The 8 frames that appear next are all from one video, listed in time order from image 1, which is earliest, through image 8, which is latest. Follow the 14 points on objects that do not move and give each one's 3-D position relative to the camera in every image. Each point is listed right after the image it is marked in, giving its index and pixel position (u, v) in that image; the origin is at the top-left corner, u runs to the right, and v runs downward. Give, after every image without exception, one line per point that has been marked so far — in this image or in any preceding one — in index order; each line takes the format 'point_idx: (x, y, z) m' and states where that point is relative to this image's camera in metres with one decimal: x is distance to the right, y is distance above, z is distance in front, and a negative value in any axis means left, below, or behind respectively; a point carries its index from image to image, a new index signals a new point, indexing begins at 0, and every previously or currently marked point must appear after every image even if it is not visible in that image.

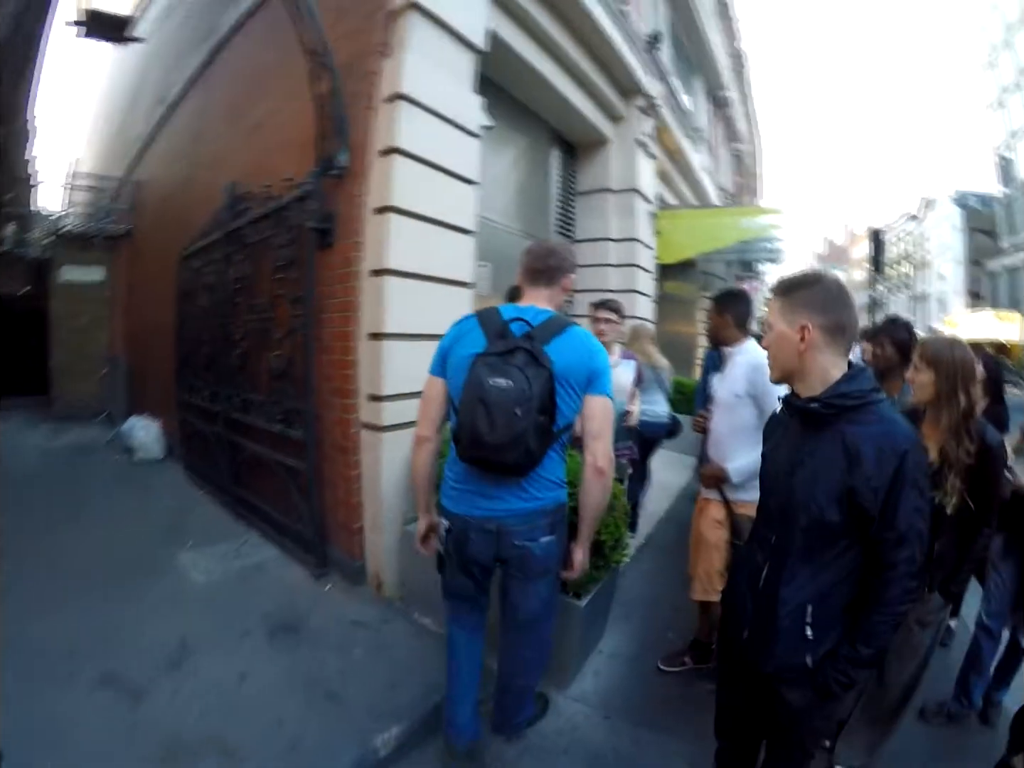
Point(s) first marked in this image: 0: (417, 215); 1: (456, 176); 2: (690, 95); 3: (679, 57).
0: (-0.9, +1.5, +5.5) m
1: (-0.6, +2.0, +5.9) m
2: (+5.1, +7.9, +17.6) m
3: (+4.4, +8.3, +16.4) m
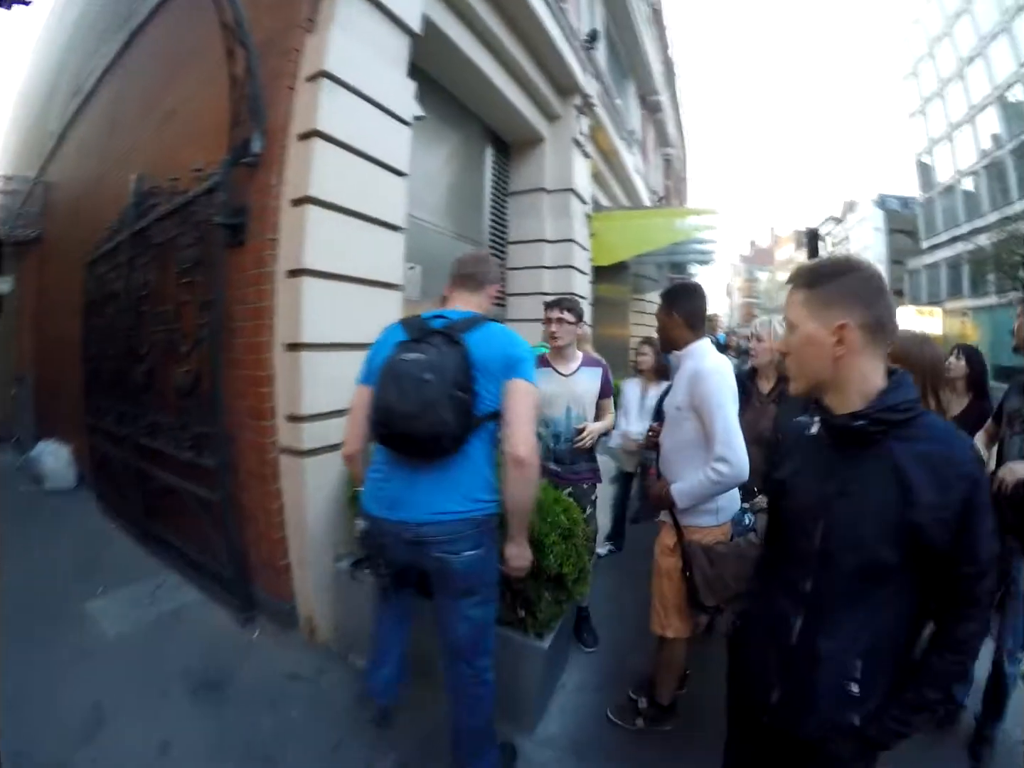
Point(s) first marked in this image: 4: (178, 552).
0: (-1.4, +1.4, +4.8) m
1: (-1.1, +1.9, +5.3) m
2: (+3.3, +7.9, +17.5) m
3: (+2.8, +8.3, +16.2) m
4: (-4.0, -2.0, +7.3) m
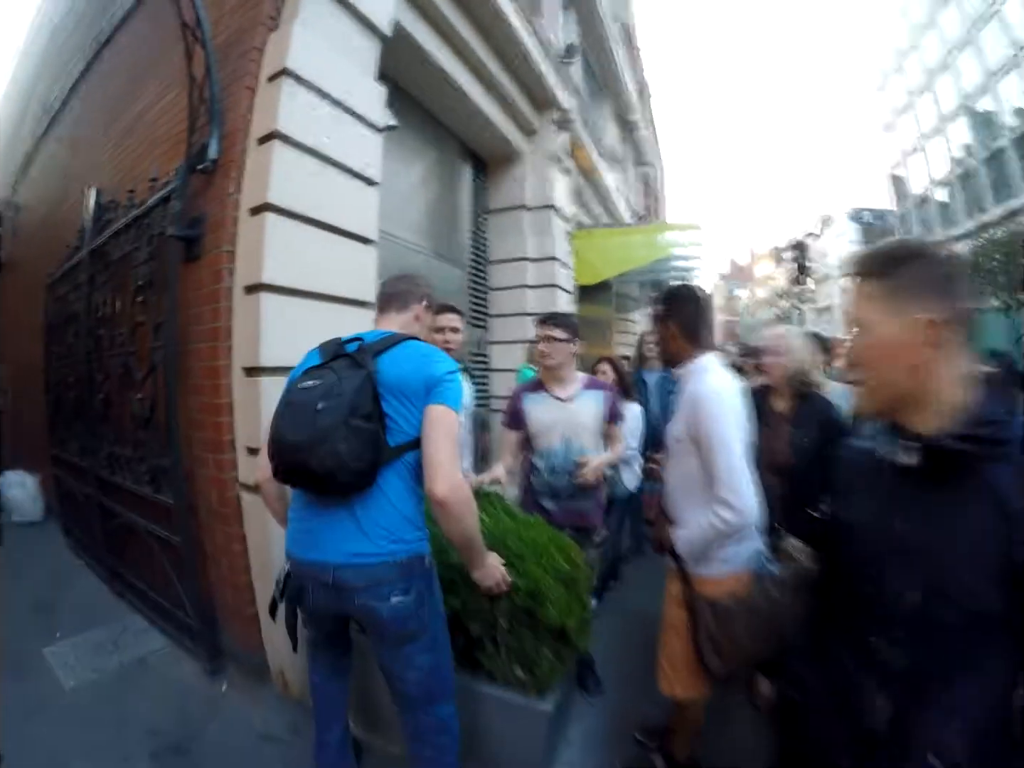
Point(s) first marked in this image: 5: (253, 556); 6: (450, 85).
0: (-1.5, +1.2, +4.4) m
1: (-1.3, +1.7, +4.9) m
2: (+2.8, +7.4, +17.3) m
3: (+2.3, +7.8, +16.1) m
4: (-4.1, -2.3, +6.7) m
5: (-1.8, -1.2, +4.4) m
6: (-0.6, +3.4, +7.4) m
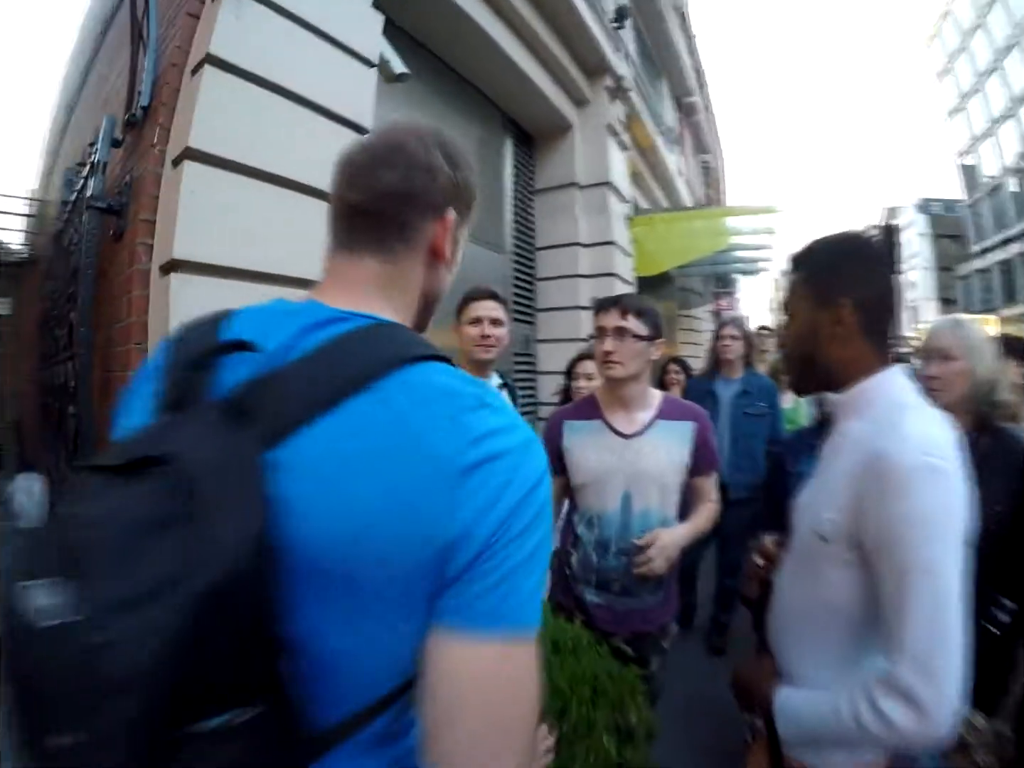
0: (-1.4, +1.1, +3.2) m
1: (-1.1, +1.6, +3.7) m
2: (+3.9, +7.3, +15.8) m
3: (+3.3, +7.7, +14.6) m
4: (-3.8, -2.4, +5.8) m
5: (-1.7, -1.3, +3.2) m
6: (-0.3, +3.3, +6.1) m
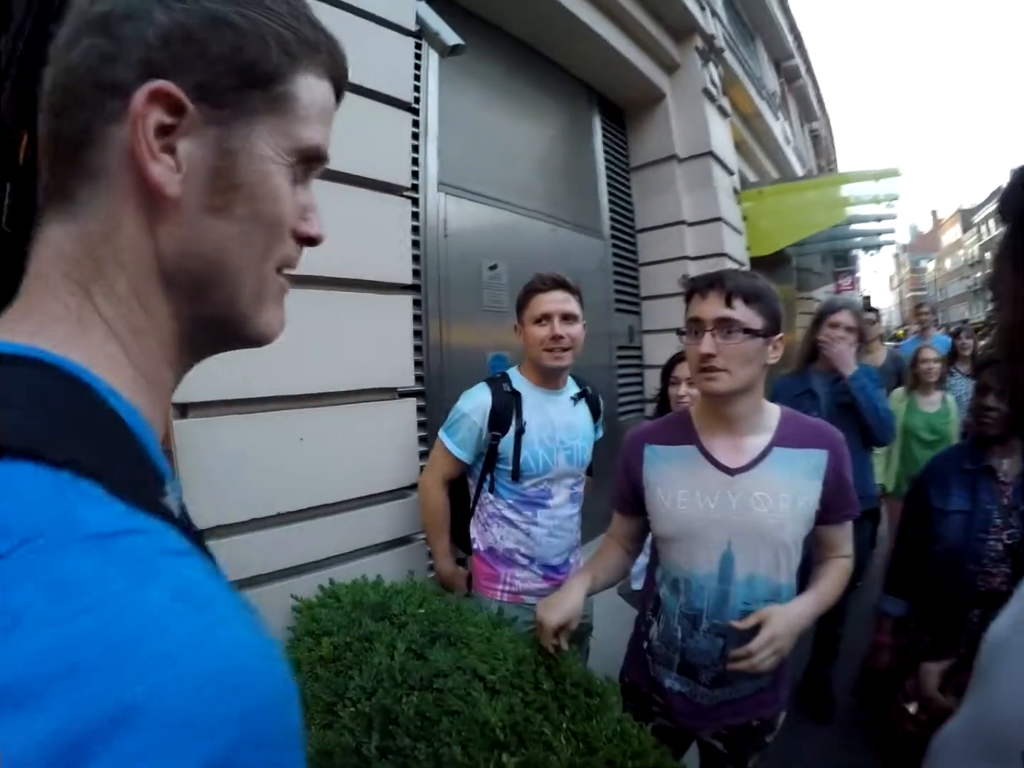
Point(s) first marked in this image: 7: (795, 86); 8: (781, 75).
0: (-1.1, +1.0, +2.8) m
1: (-0.8, +1.5, +3.2) m
2: (+5.9, +7.6, +14.4) m
3: (+5.1, +7.9, +13.3) m
4: (-3.1, -2.5, +5.8) m
5: (-1.4, -1.4, +2.9) m
6: (+0.4, +3.3, +5.5) m
7: (+8.4, +8.8, +18.1) m
8: (+7.3, +8.5, +16.8) m
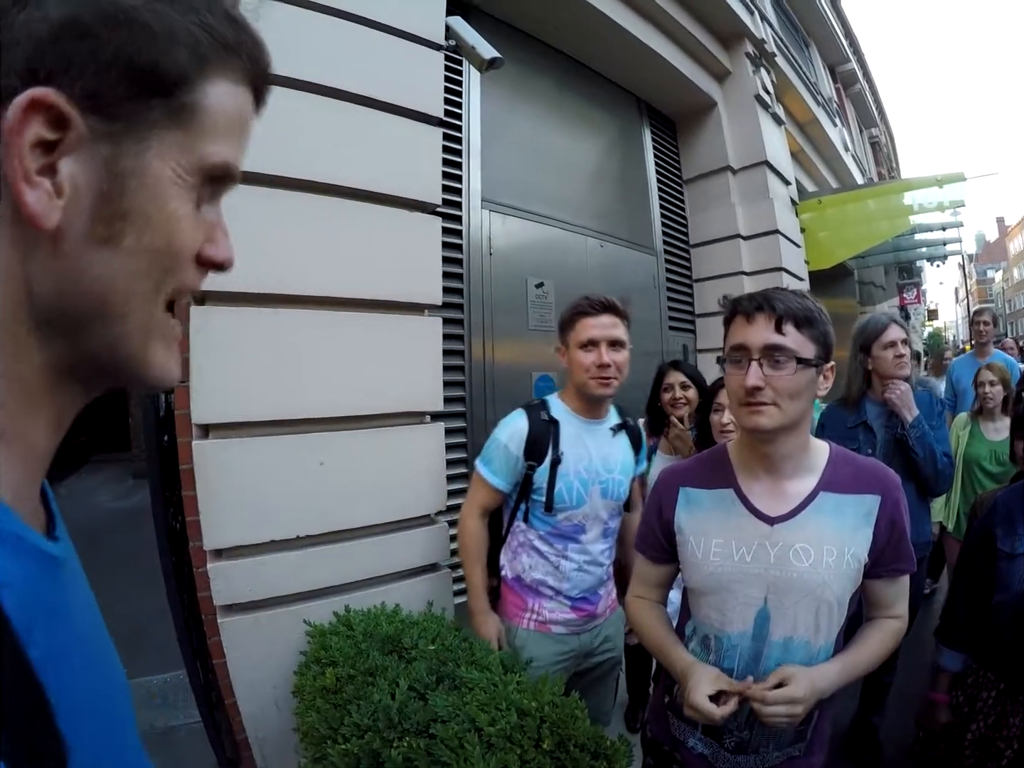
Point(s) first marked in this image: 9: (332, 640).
0: (-1.0, +0.9, +2.8) m
1: (-0.6, +1.4, +3.2) m
2: (+7.0, +7.2, +13.9) m
3: (+6.1, +7.6, +12.8) m
4: (-2.8, -2.6, +5.9) m
5: (-1.3, -1.5, +2.9) m
6: (+0.7, +3.2, +5.4) m
7: (+9.8, +8.3, +17.4) m
8: (+8.6, +8.0, +16.2) m
9: (-0.7, -1.0, +2.4) m
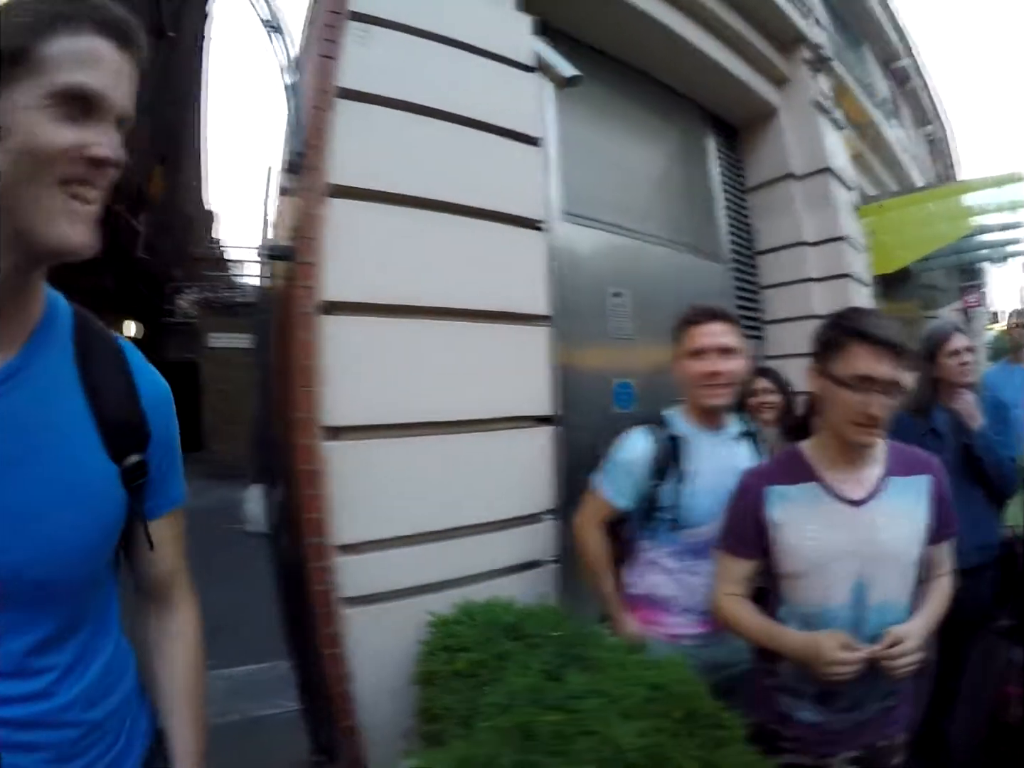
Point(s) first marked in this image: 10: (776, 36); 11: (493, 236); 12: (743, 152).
0: (-0.5, +0.9, +3.0) m
1: (-0.1, +1.4, +3.4) m
2: (+8.1, +7.1, +13.7) m
3: (+7.2, +7.5, +12.7) m
4: (-2.1, -2.6, +6.1) m
5: (-0.8, -1.5, +3.1) m
6: (+1.4, +3.1, +5.5) m
7: (+11.1, +8.2, +17.0) m
8: (+9.9, +7.9, +15.9) m
9: (-0.2, -1.0, +2.6) m
10: (+3.1, +4.0, +7.1) m
11: (-0.1, +0.8, +3.4) m
12: (+2.7, +2.8, +7.5) m
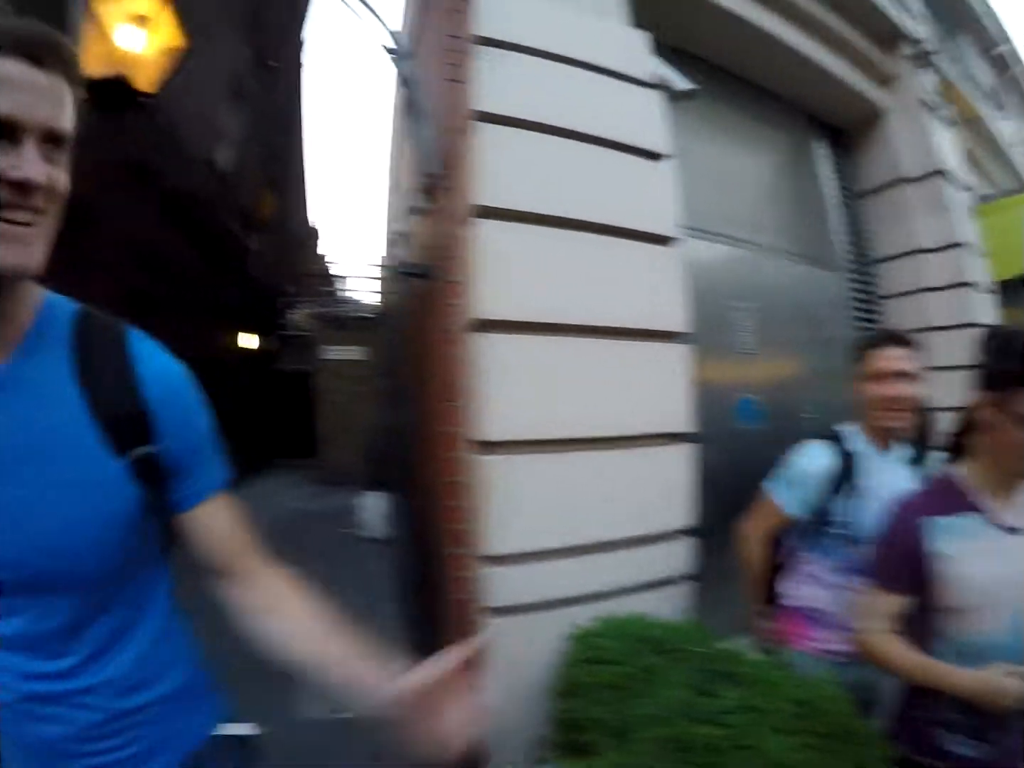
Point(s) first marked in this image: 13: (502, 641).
0: (+0.2, +0.8, +3.1) m
1: (+0.6, +1.3, +3.4) m
2: (+9.8, +6.8, +12.9) m
3: (+8.8, +7.3, +12.0) m
4: (-1.1, -2.7, +6.3) m
5: (-0.1, -1.6, +3.2) m
6: (+2.3, +3.0, +5.4) m
7: (+13.2, +7.9, +15.9) m
8: (+11.8, +7.6, +14.9) m
9: (+0.4, -1.1, +2.6) m
10: (+4.2, +3.9, +6.8) m
11: (+0.6, +0.7, +3.5) m
12: (+3.8, +2.7, +7.2) m
13: (-0.1, -1.3, +3.0) m
